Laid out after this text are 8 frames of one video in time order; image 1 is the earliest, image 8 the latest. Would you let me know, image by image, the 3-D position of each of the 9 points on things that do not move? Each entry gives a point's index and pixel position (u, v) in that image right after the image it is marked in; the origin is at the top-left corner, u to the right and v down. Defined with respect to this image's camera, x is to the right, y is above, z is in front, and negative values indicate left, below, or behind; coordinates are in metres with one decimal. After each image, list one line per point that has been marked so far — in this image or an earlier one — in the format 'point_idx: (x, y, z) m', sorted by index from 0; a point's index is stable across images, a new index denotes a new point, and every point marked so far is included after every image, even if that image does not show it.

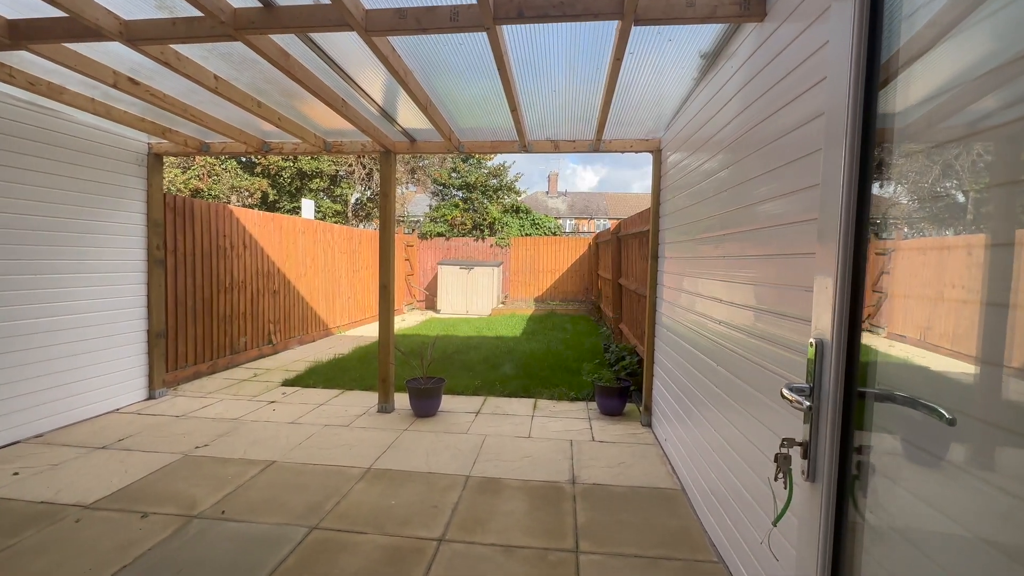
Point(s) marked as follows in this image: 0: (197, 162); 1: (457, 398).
0: (-8.8, +3.5, +12.5) m
1: (-0.6, -1.1, +4.6) m
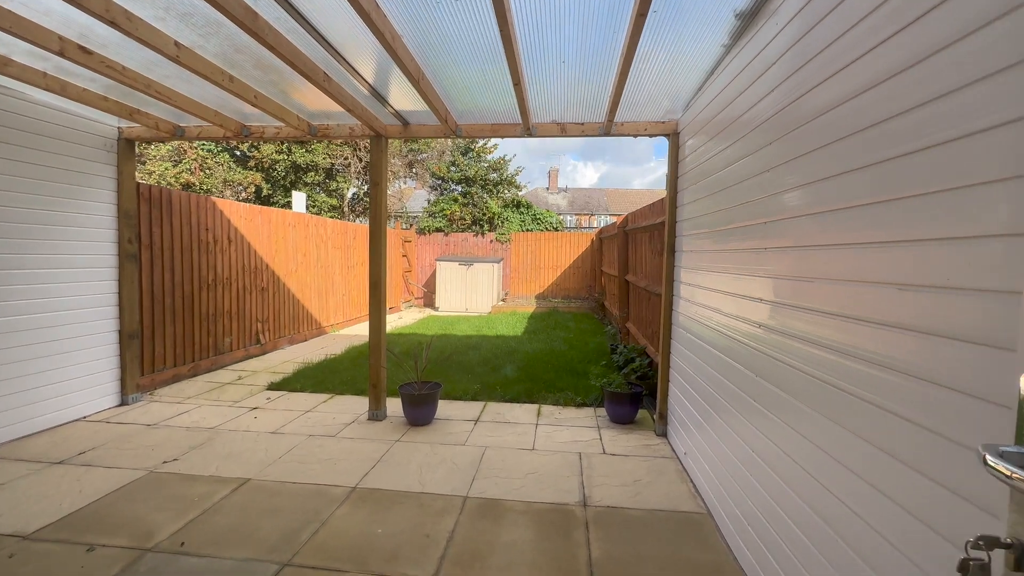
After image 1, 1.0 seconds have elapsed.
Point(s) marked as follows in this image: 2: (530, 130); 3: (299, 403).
0: (-8.8, +3.6, +12.1) m
1: (-0.5, -1.1, +4.2) m
2: (+0.1, +1.3, +3.7) m
3: (-2.0, -1.1, +4.2) m
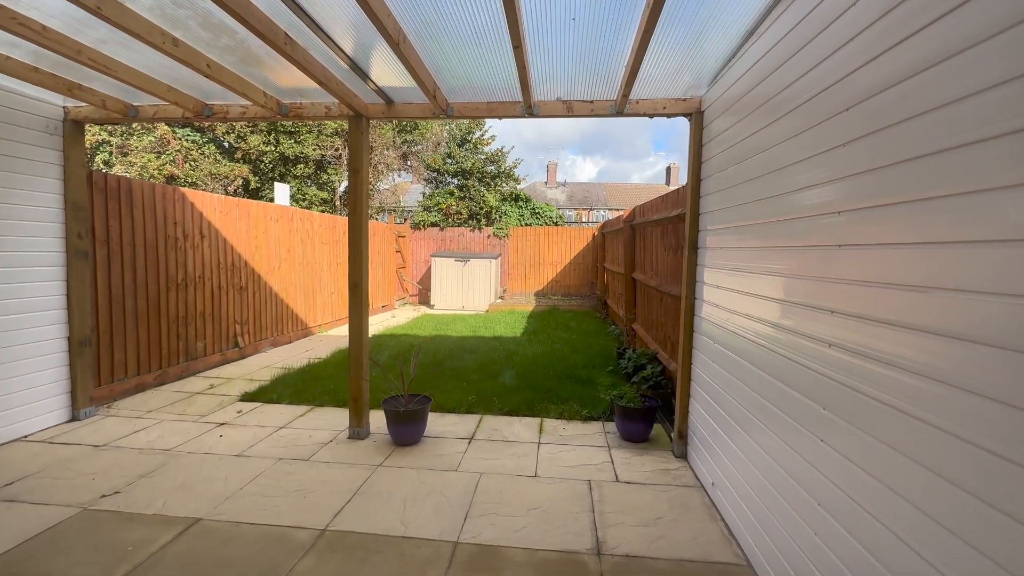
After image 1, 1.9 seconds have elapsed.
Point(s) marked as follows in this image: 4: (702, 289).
0: (-8.8, +3.7, +11.6) m
1: (-0.5, -1.1, +3.8) m
2: (+0.1, +1.3, +3.2) m
3: (-2.0, -1.1, +3.8) m
4: (+1.3, 0.0, +3.1) m
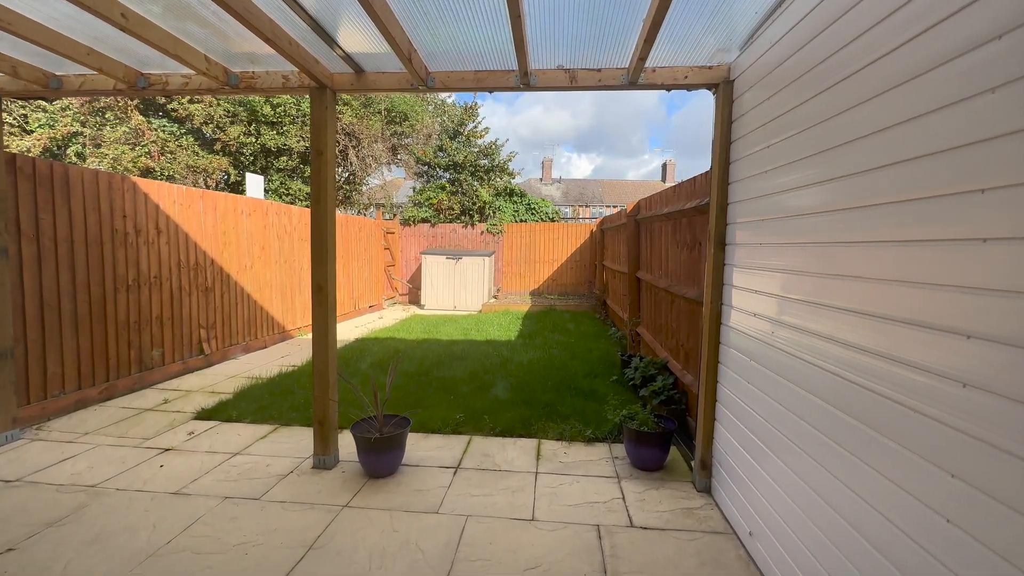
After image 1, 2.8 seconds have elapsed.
0: (-8.9, +3.7, +11.0) m
1: (-0.6, -1.1, +3.3) m
2: (+0.1, +1.3, +2.7) m
3: (-2.1, -1.1, +3.3) m
4: (+1.3, 0.0, +2.6) m
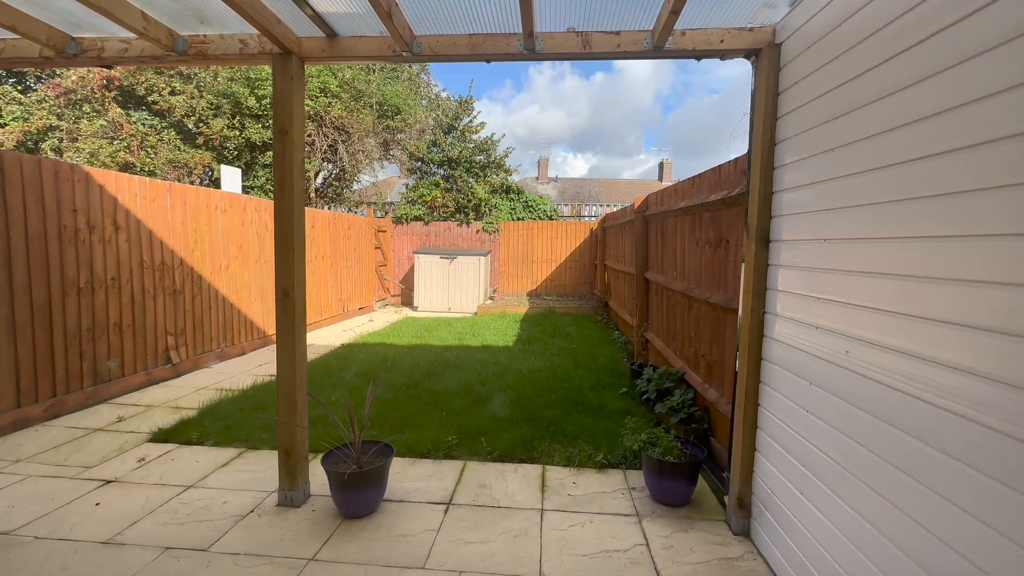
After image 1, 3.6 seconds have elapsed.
0: (-9.0, +3.7, +10.4) m
1: (-0.6, -1.2, +2.9) m
2: (+0.1, +1.2, +2.3) m
3: (-2.1, -1.2, +2.8) m
4: (+1.3, 0.0, +2.2) m
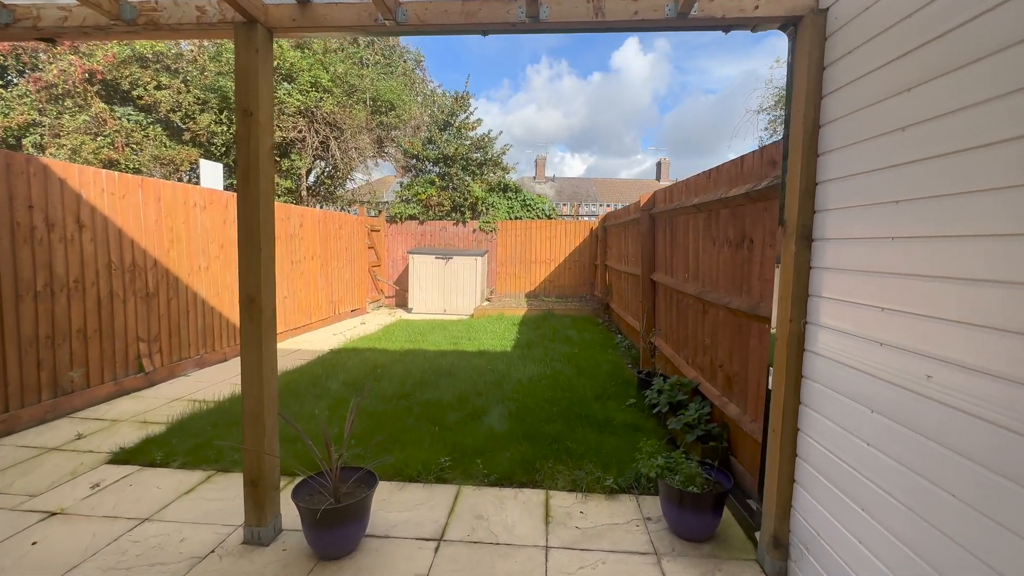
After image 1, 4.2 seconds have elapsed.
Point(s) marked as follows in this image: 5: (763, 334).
0: (-9.1, +3.6, +10.1) m
1: (-0.6, -1.2, +2.6) m
2: (+0.1, +1.2, +2.0) m
3: (-2.1, -1.2, +2.5) m
4: (+1.3, -0.1, +1.9) m
5: (+1.4, -0.2, +2.4) m
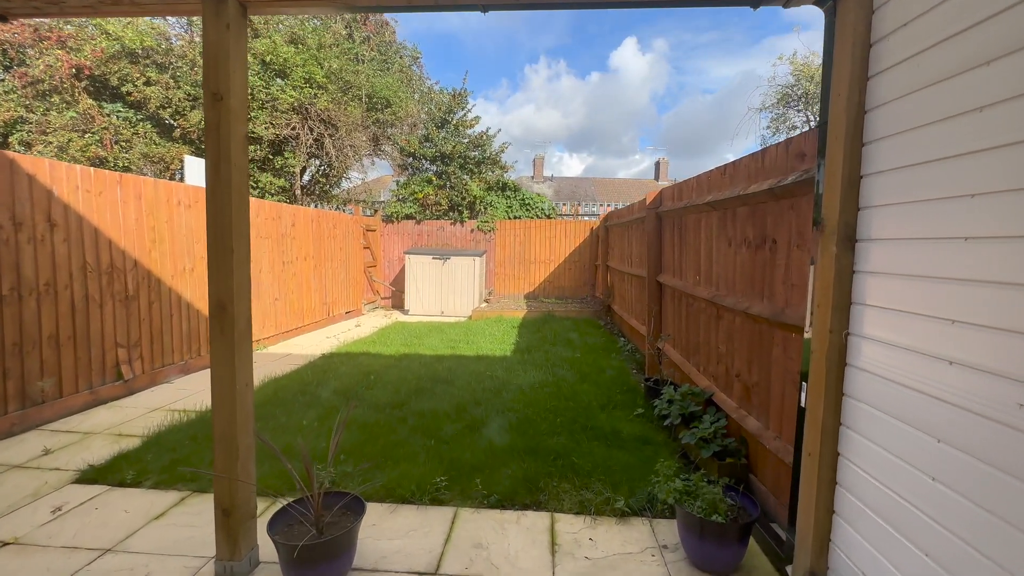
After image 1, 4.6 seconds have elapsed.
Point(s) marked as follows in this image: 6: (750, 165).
0: (-9.1, +3.6, +9.8) m
1: (-0.6, -1.2, +2.3) m
2: (+0.1, +1.2, +1.7) m
3: (-2.1, -1.2, +2.3) m
4: (+1.3, -0.1, +1.7) m
5: (+1.4, -0.3, +2.2) m
6: (+1.4, +0.7, +2.7) m
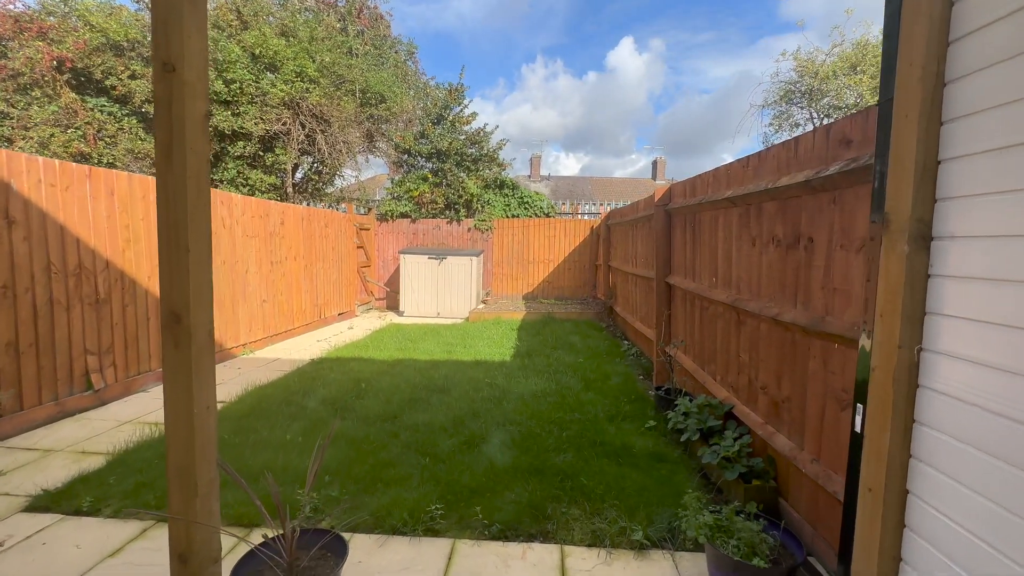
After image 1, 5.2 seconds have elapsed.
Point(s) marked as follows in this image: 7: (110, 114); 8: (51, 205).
0: (-9.1, +3.6, +9.5) m
1: (-0.6, -1.2, +2.1) m
2: (+0.1, +1.2, +1.5) m
3: (-2.1, -1.2, +2.0) m
4: (+1.3, -0.1, +1.4) m
5: (+1.4, -0.3, +1.9) m
6: (+1.4, +0.7, +2.4) m
7: (-8.9, +3.8, +9.8) m
8: (-3.6, +0.7, +3.5) m
